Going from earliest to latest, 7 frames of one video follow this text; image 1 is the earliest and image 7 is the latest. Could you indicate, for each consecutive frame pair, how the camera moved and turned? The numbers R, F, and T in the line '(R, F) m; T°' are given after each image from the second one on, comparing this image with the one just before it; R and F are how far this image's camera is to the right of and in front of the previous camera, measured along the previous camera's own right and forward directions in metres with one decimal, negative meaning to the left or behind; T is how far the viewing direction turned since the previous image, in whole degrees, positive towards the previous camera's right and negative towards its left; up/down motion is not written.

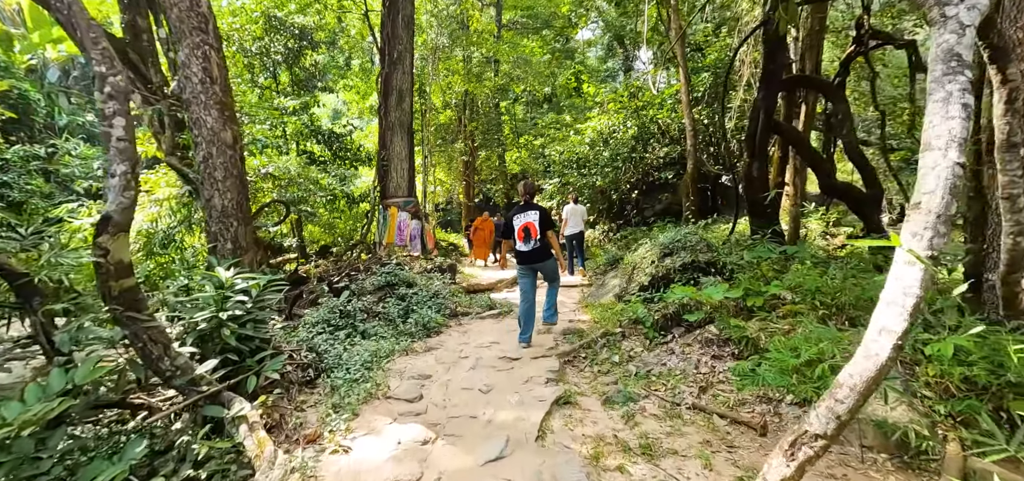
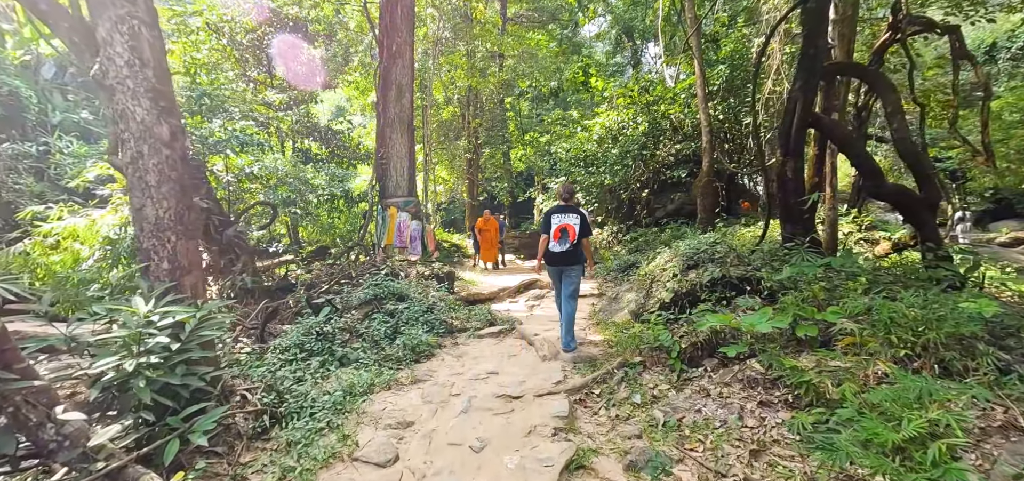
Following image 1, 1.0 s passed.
(0.0, +0.6) m; -1°
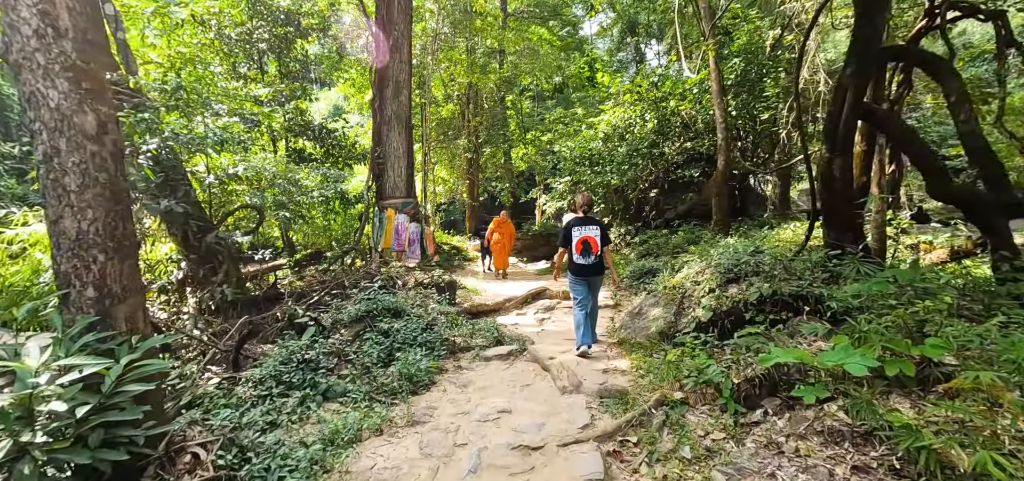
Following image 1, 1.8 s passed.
(-0.1, +0.6) m; 0°
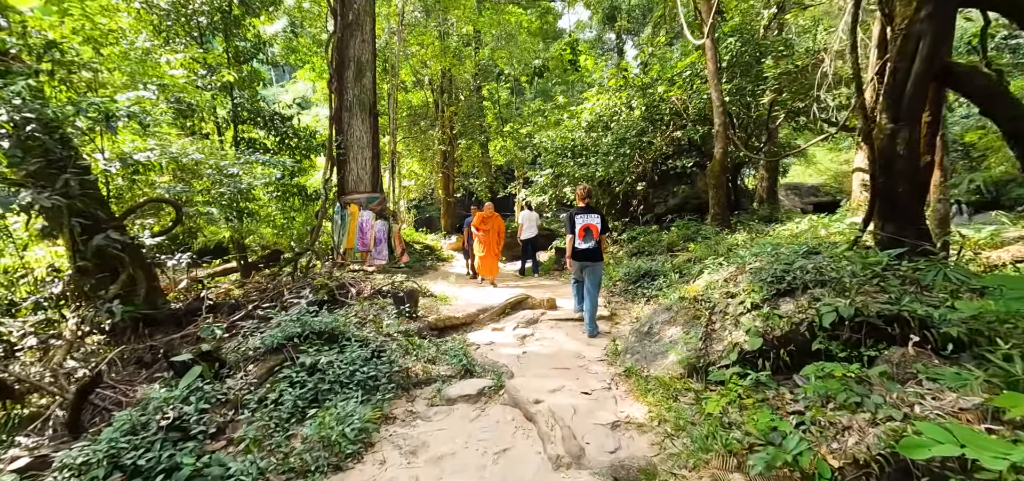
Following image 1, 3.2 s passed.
(+0.1, +1.1) m; +2°
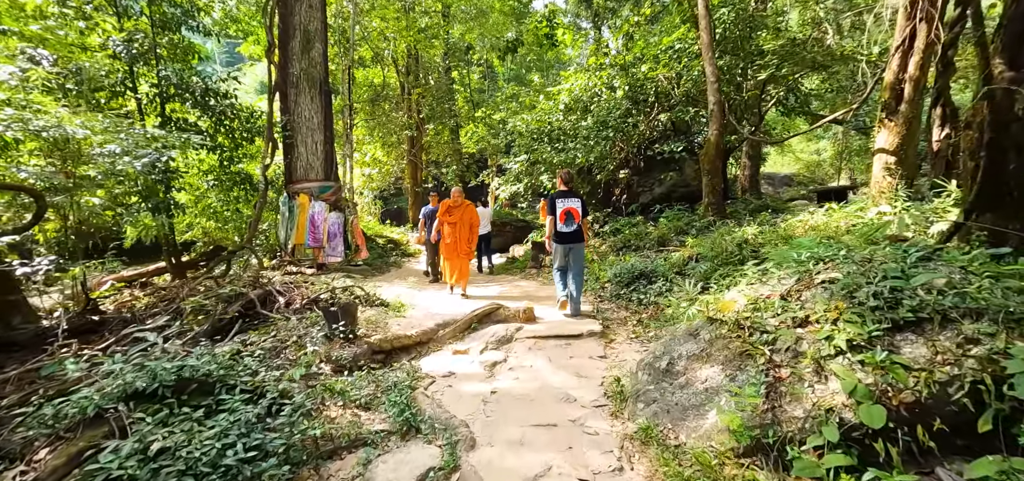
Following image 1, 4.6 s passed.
(+0.1, +1.2) m; +3°
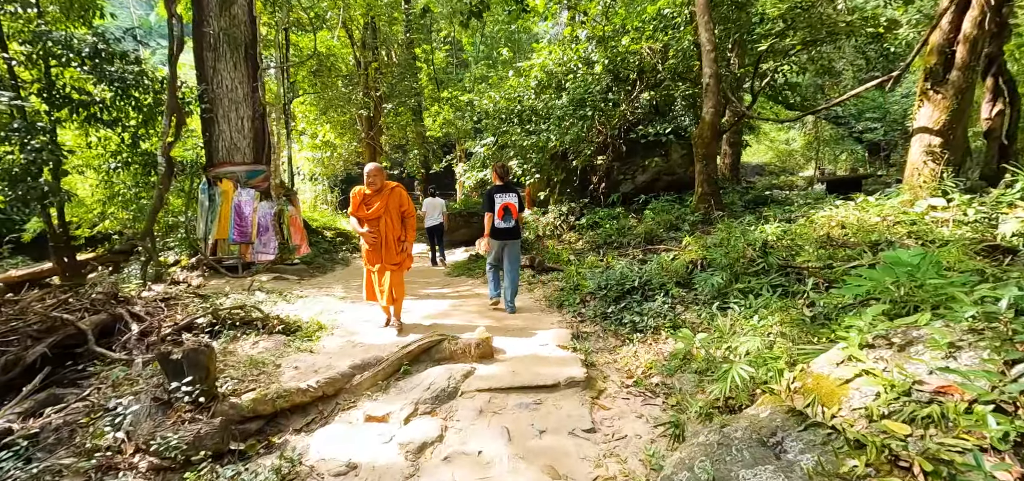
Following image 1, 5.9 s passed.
(+0.2, +1.3) m; +3°
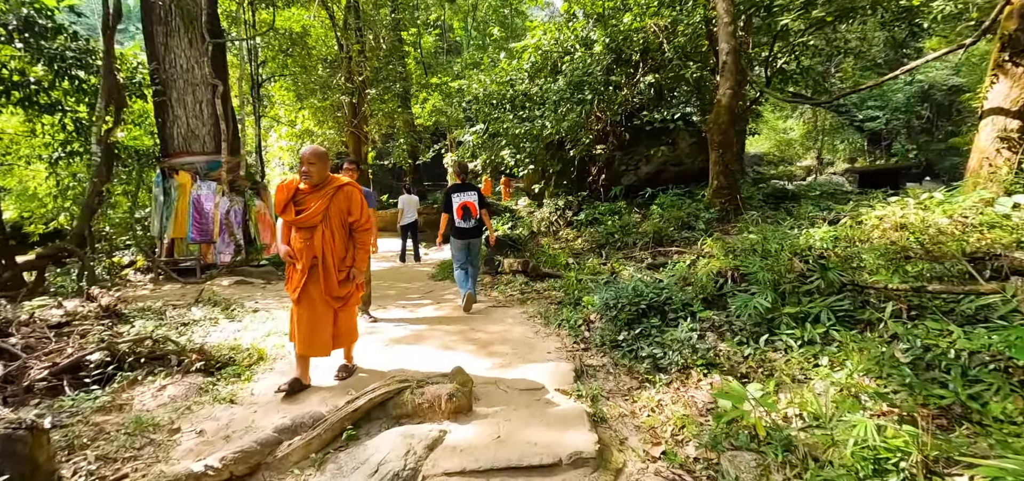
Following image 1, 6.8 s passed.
(+0.1, +0.9) m; +1°
